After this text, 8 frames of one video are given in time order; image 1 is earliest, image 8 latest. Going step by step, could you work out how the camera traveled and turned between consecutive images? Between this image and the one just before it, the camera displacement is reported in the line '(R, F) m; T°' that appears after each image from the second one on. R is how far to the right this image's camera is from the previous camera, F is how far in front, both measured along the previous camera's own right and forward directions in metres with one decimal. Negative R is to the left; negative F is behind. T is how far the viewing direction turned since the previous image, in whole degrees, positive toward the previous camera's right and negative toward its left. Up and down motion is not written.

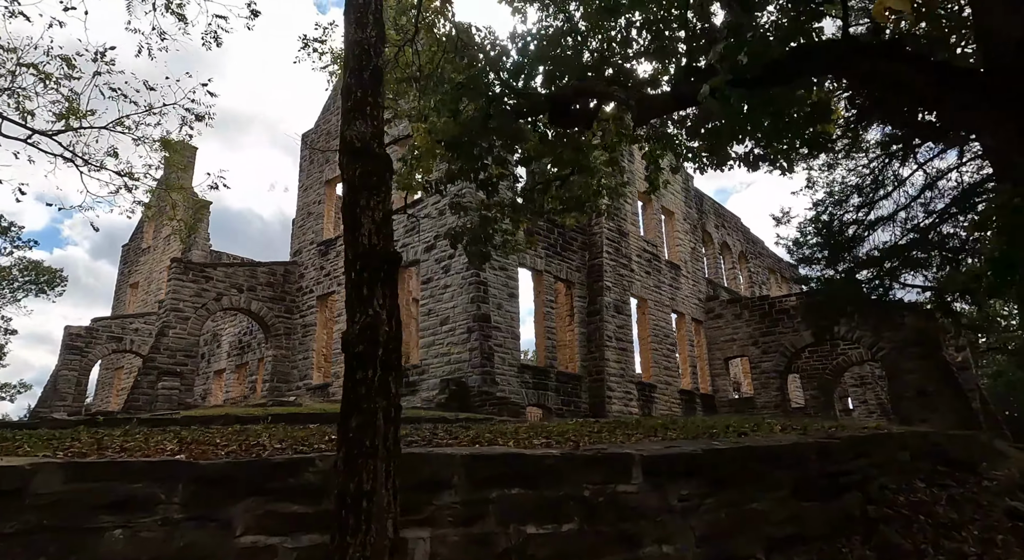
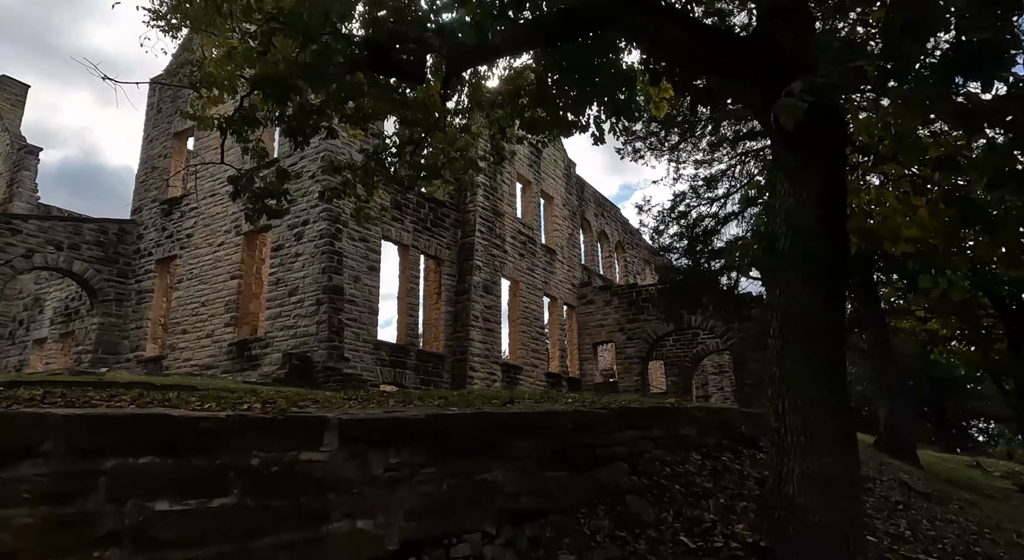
(+0.6, +0.2) m; +10°
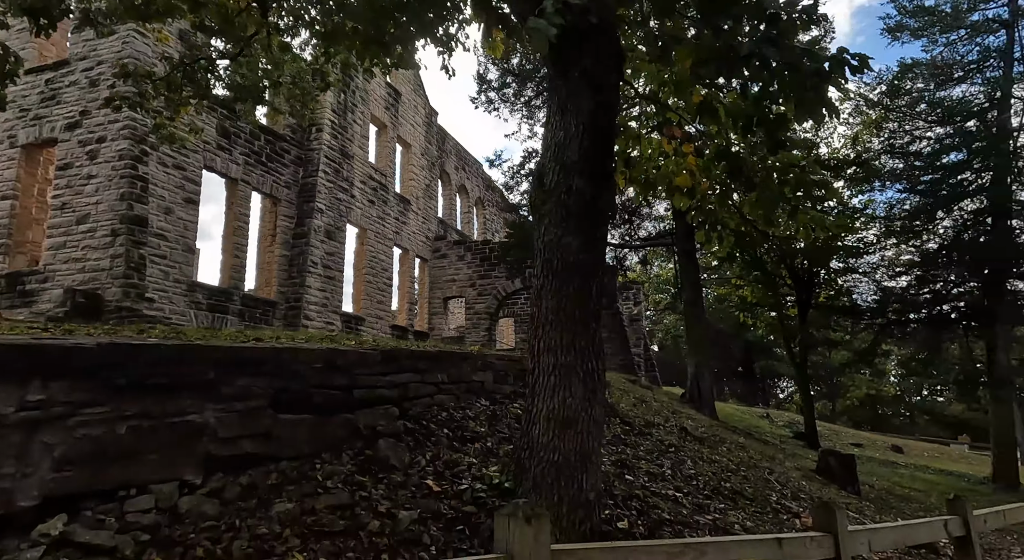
(+0.5, +0.2) m; +13°
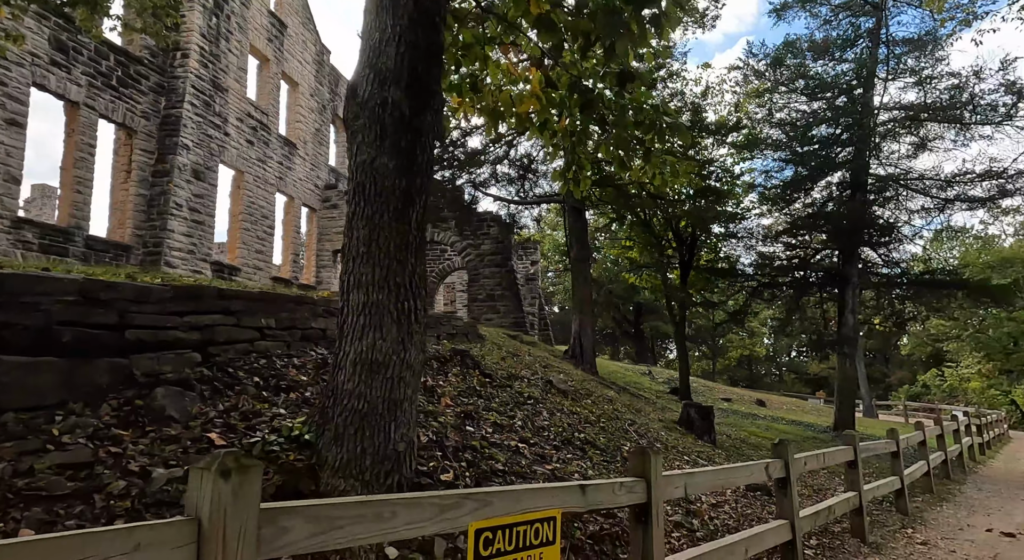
(+0.4, +0.3) m; +9°
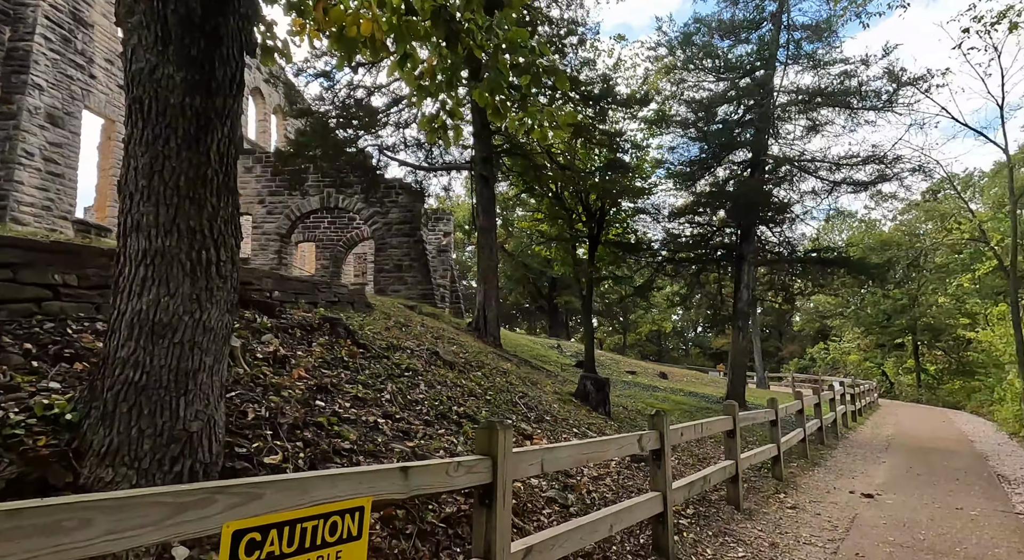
(+0.3, +0.3) m; +8°
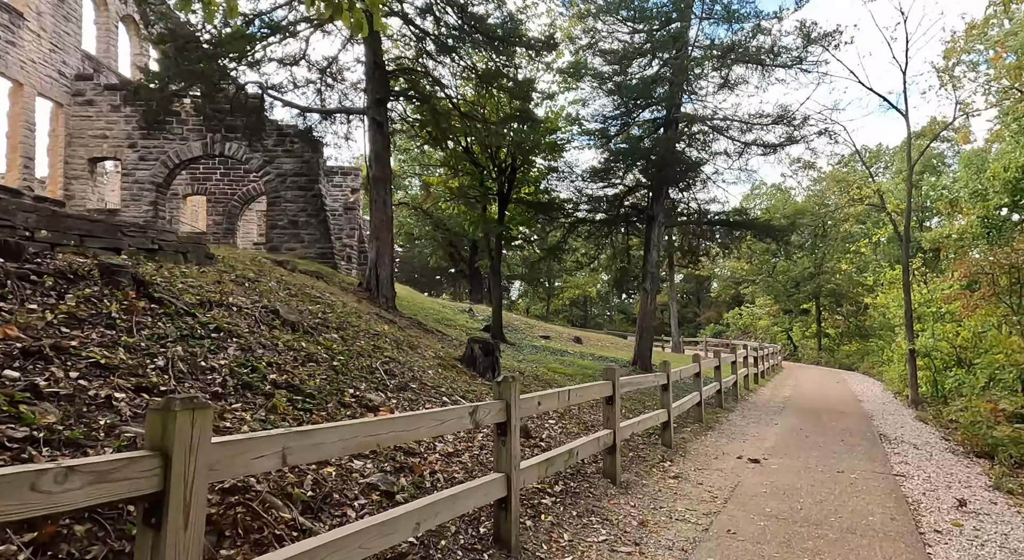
(+0.6, +0.7) m; +6°
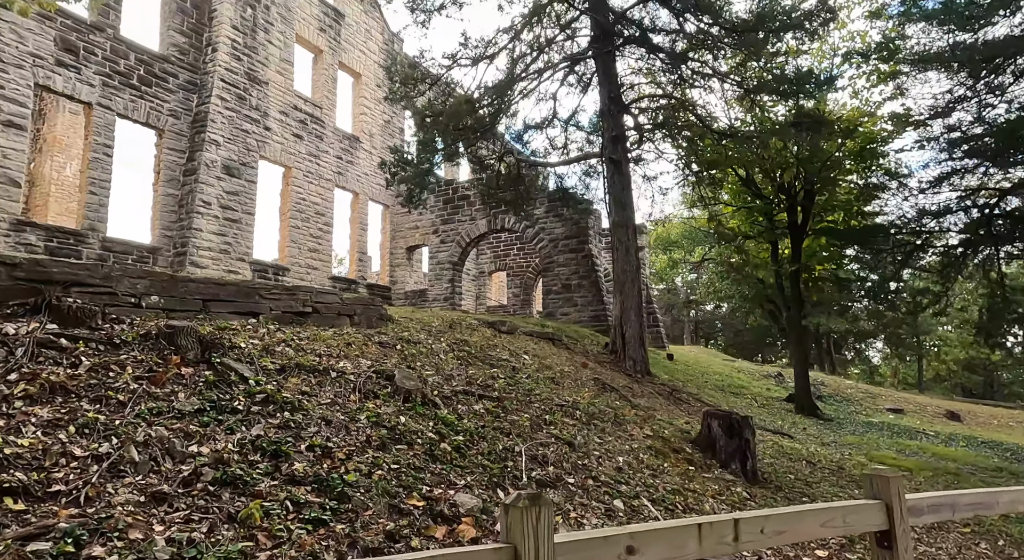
(+0.9, +1.9) m; -31°
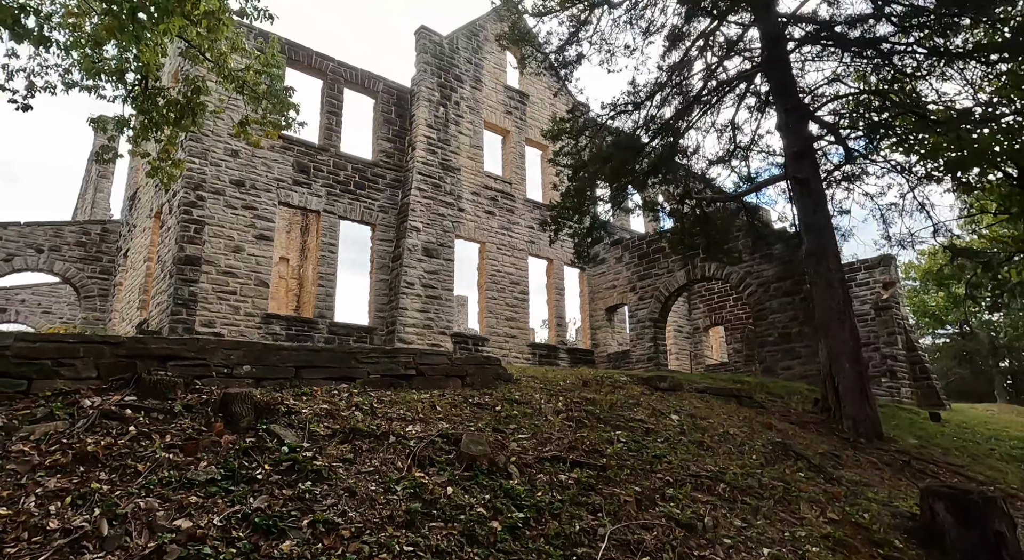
(+0.9, +0.8) m; -21°
